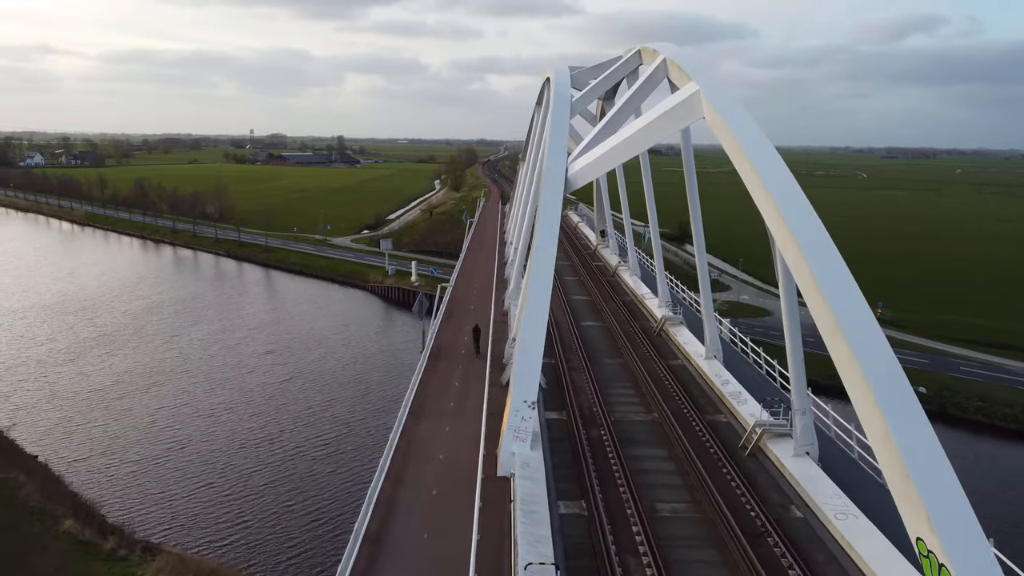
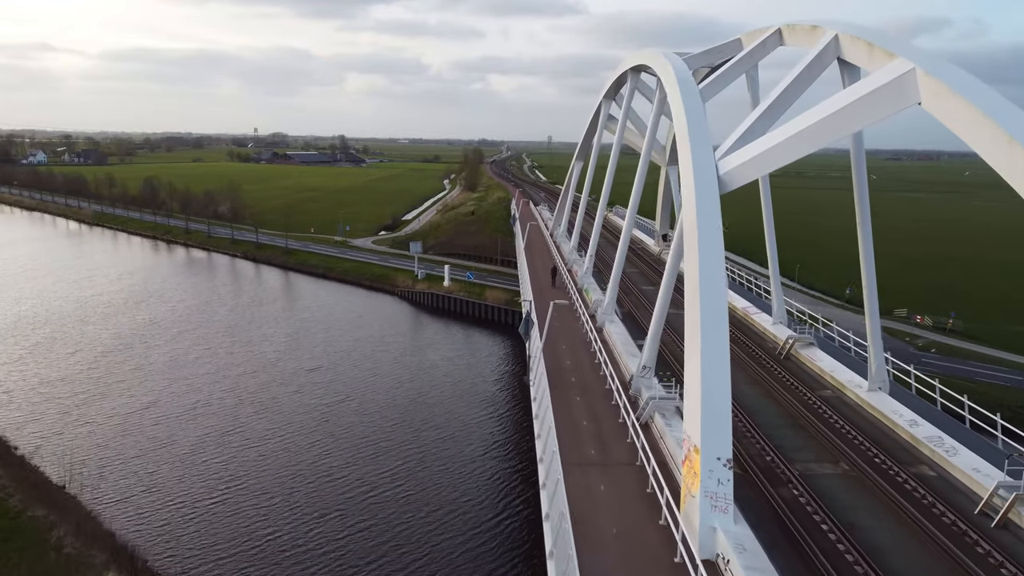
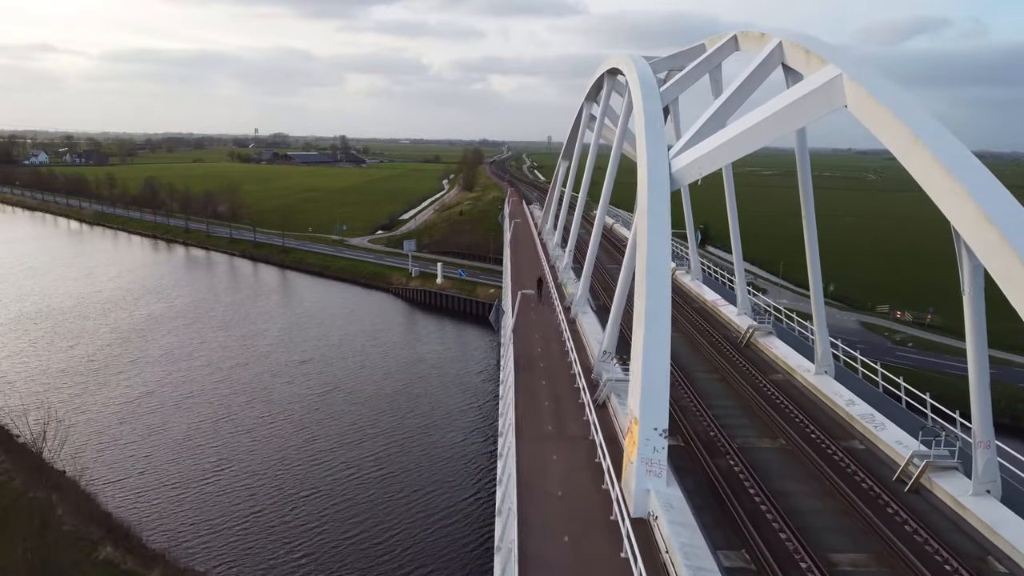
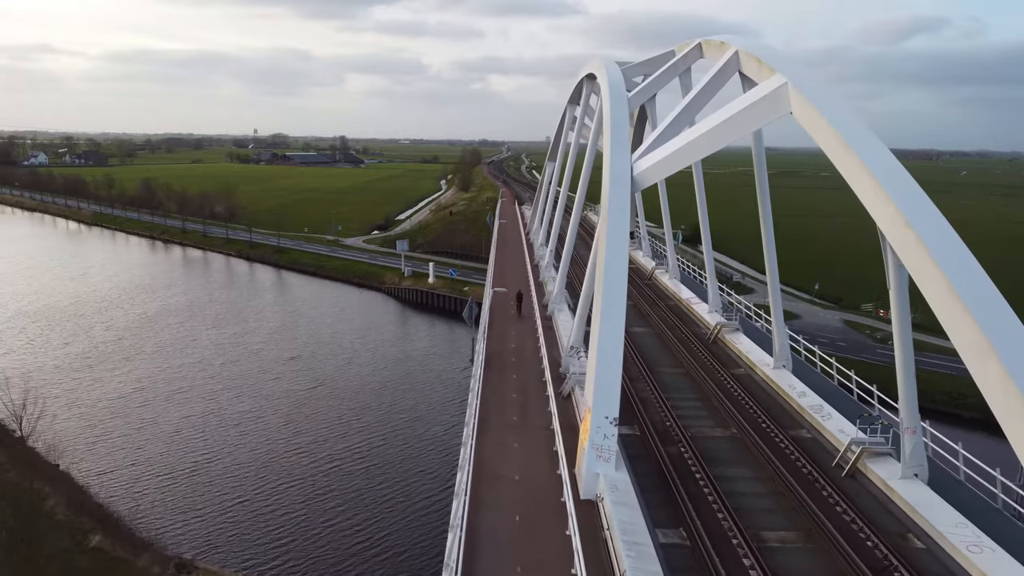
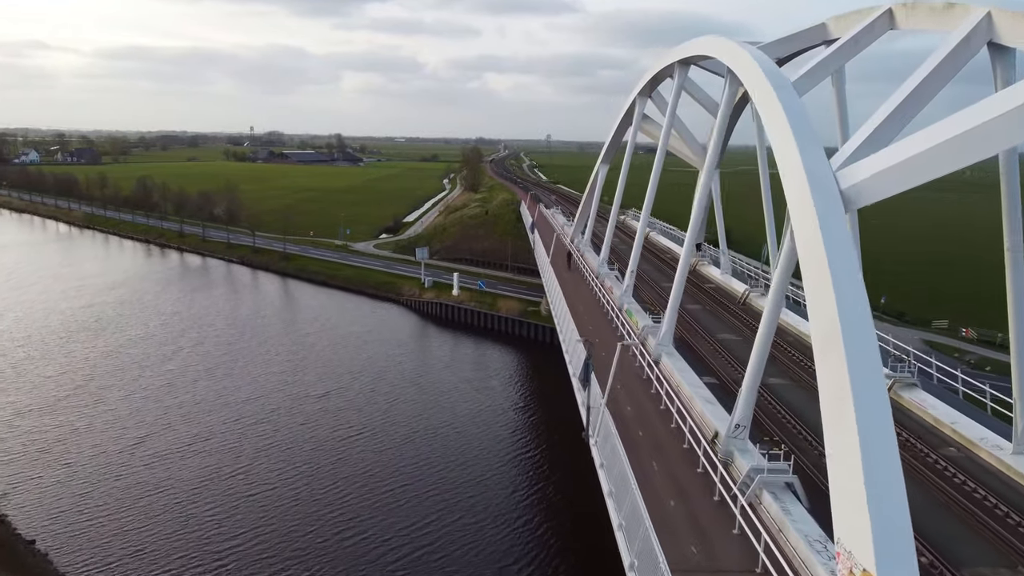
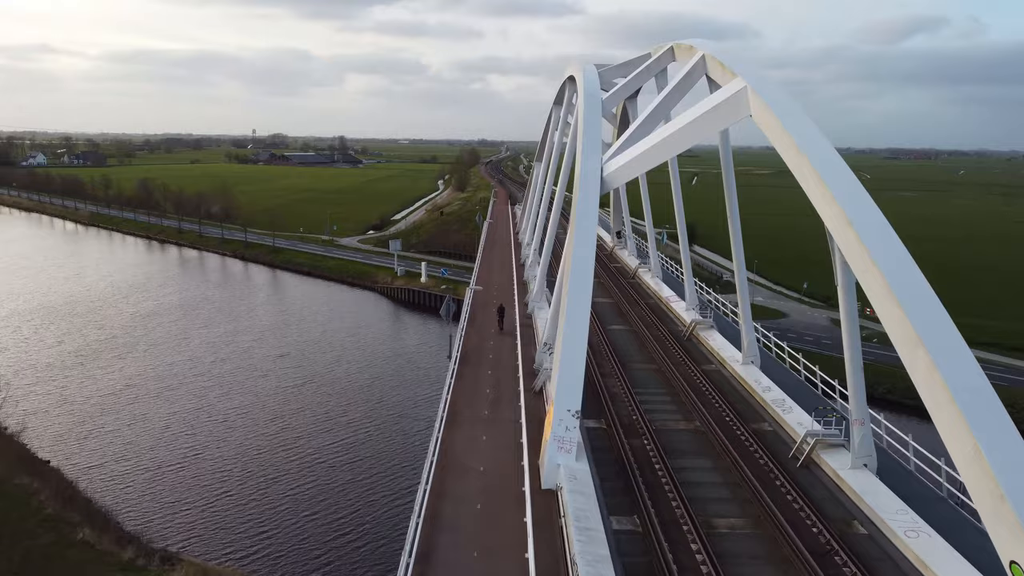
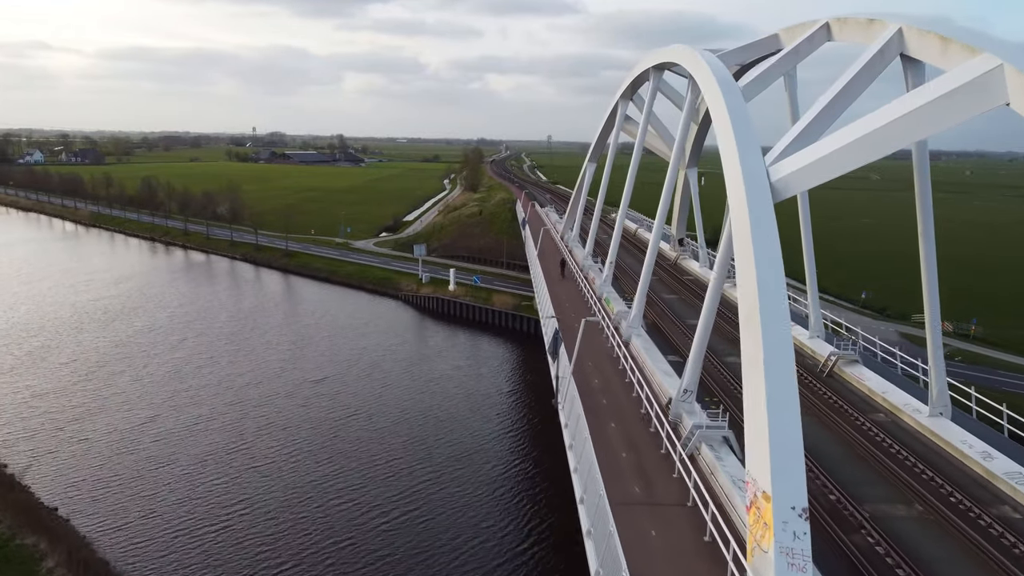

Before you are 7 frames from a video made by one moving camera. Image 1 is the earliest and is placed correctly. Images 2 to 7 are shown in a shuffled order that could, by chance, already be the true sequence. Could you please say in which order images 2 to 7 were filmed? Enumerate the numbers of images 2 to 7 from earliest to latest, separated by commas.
6, 4, 3, 2, 7, 5
